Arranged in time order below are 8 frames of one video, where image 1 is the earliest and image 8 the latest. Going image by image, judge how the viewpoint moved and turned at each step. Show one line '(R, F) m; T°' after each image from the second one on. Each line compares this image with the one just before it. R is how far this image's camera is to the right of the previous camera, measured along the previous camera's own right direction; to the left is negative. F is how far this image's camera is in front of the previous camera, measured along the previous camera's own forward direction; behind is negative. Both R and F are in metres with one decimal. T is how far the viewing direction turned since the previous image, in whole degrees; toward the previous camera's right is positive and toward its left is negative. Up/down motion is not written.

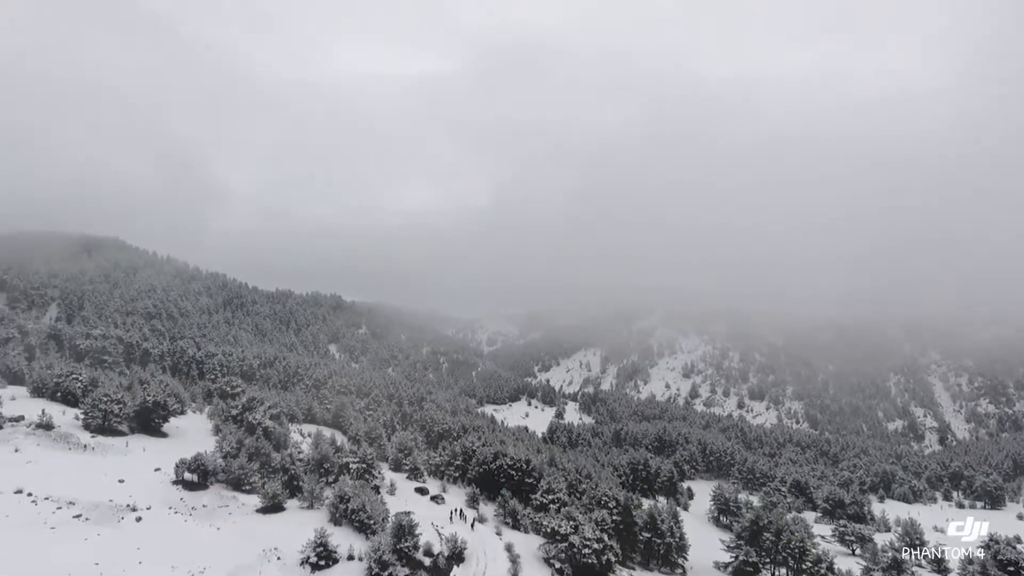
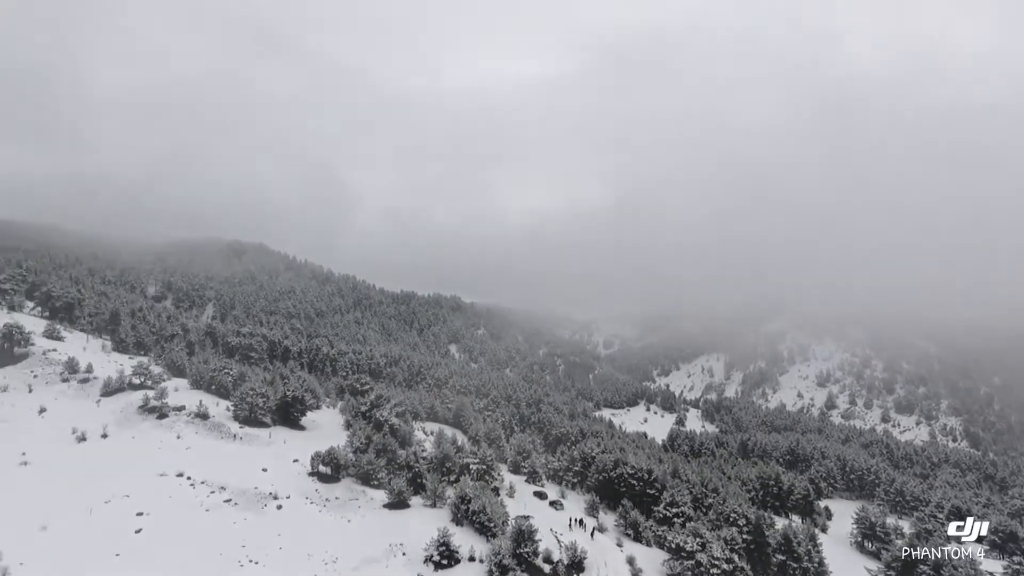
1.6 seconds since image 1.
(-0.3, +0.8) m; -11°
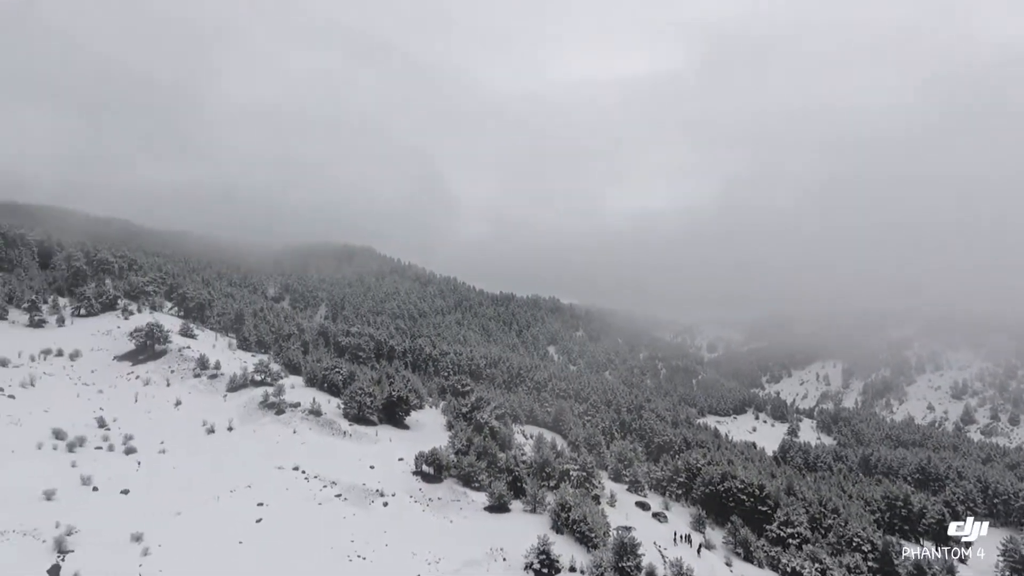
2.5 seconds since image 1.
(-0.2, +0.5) m; -9°
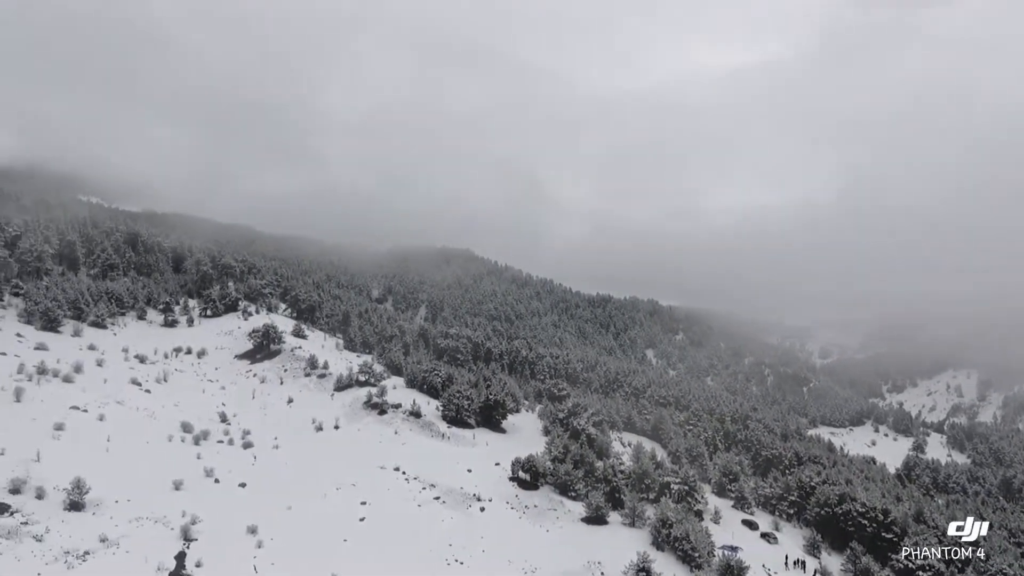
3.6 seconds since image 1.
(-0.1, +0.6) m; -9°
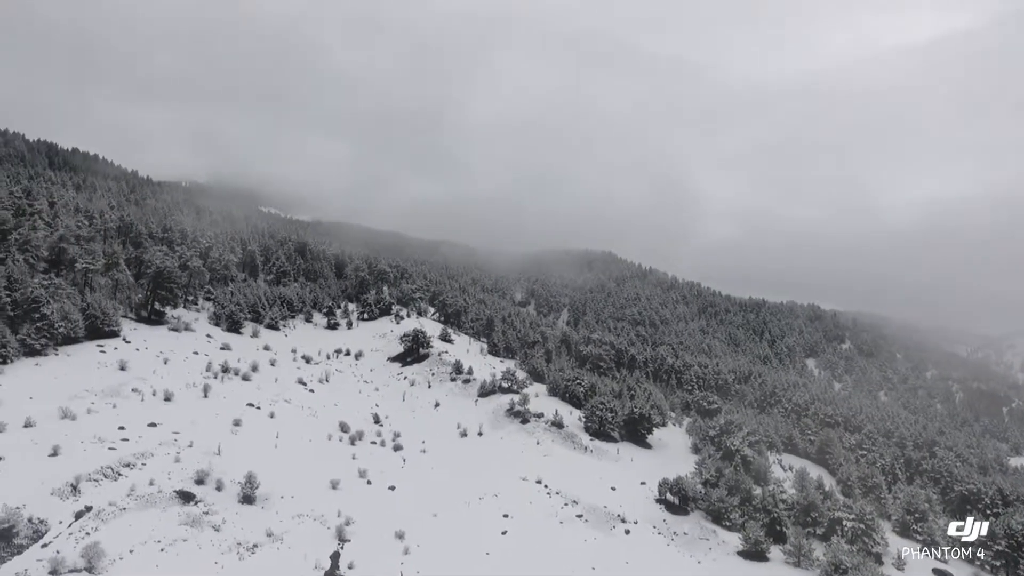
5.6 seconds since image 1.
(-0.3, +1.4) m; -13°
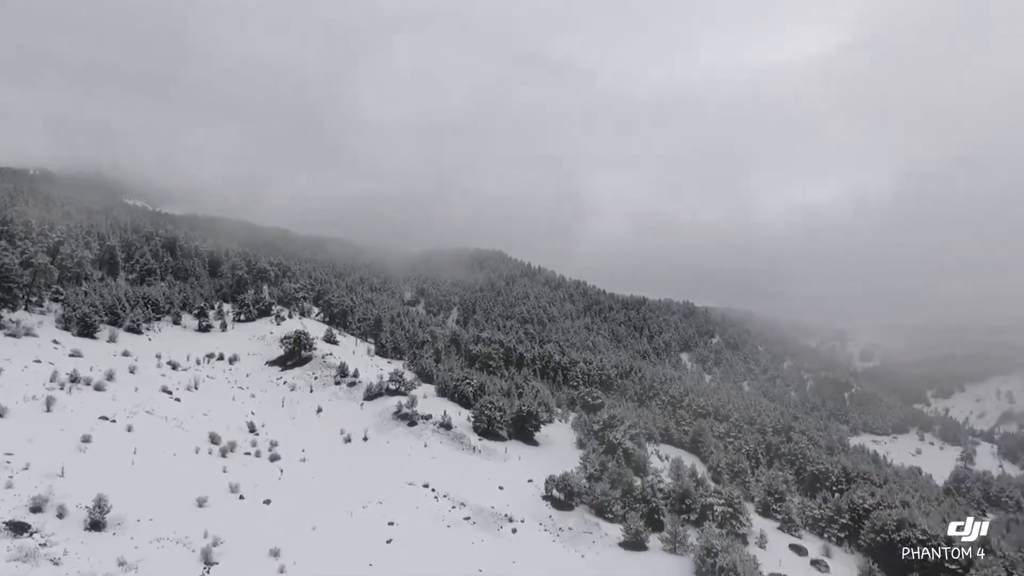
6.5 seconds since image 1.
(+0.2, +0.4) m; +10°
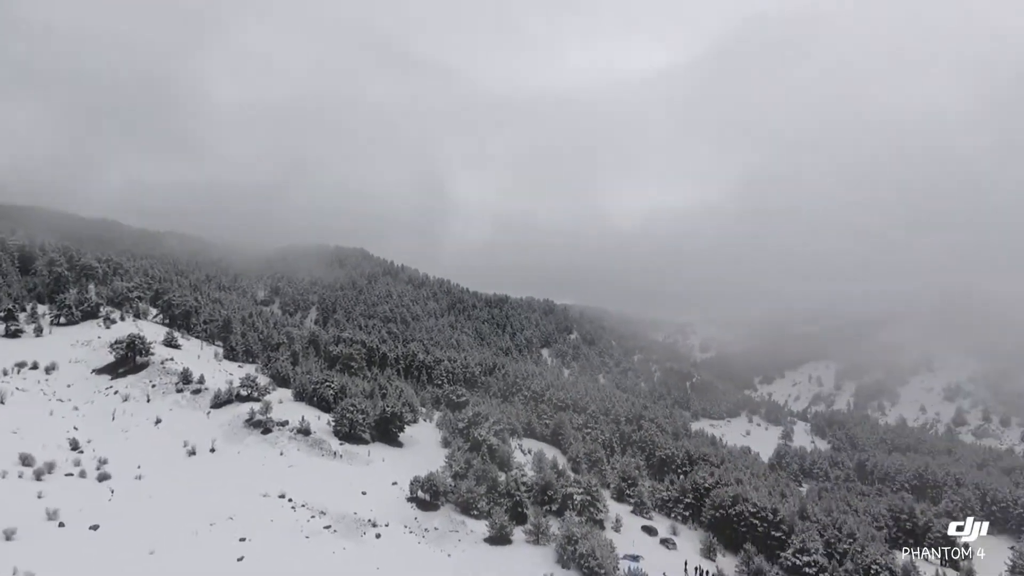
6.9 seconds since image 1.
(-0.1, +0.2) m; +12°
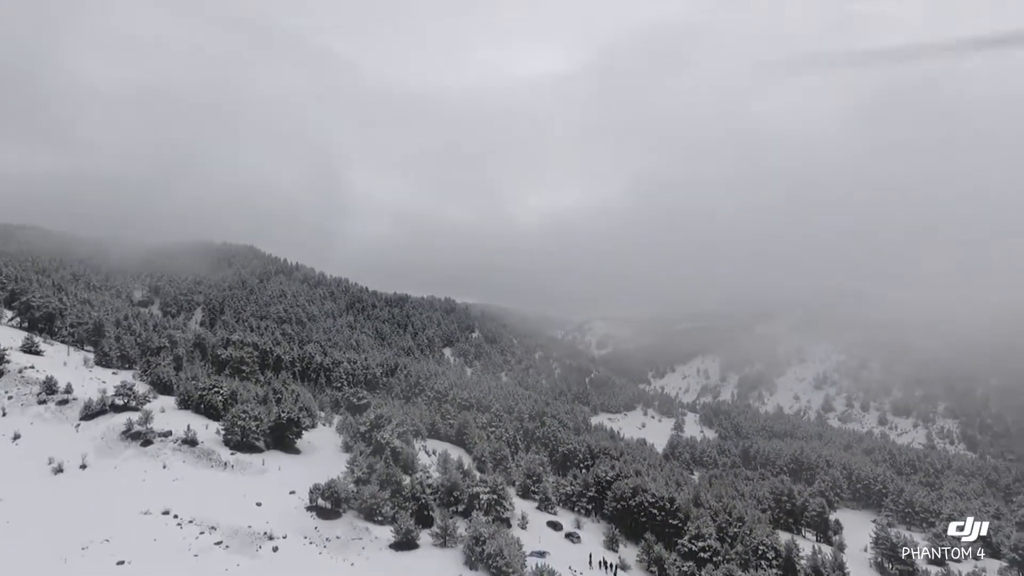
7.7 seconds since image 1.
(-0.3, +0.5) m; +9°
